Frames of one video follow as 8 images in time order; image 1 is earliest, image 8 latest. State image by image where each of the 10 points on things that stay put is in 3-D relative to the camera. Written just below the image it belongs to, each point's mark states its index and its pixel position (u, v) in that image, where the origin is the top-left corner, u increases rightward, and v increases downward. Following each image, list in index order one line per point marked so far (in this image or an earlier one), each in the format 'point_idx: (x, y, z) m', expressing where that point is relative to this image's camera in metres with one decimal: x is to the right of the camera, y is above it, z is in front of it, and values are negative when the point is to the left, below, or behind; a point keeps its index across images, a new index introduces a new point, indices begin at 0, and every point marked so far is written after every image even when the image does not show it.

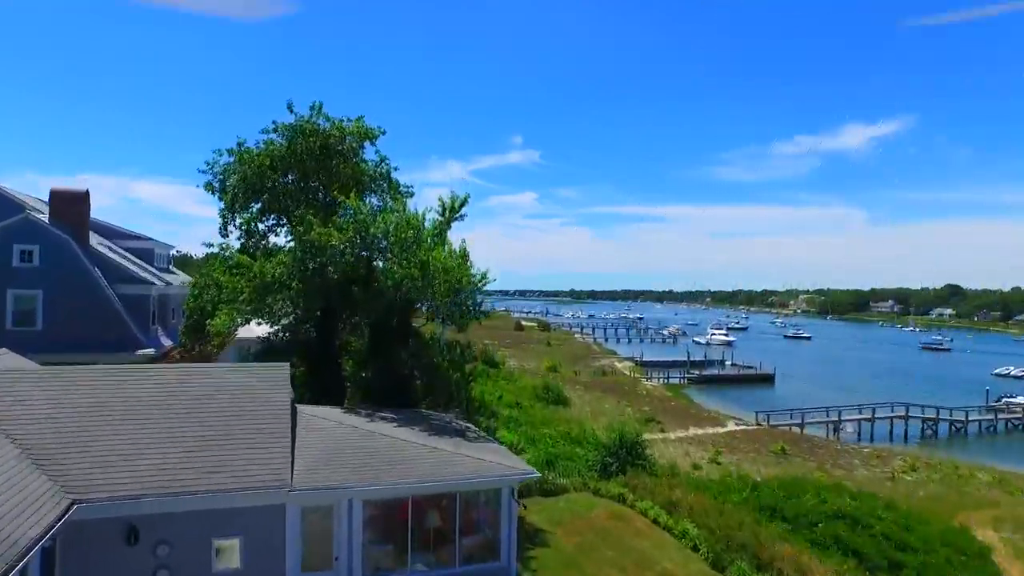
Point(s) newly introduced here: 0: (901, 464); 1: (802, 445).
0: (+8.6, -3.9, +15.6) m
1: (+7.2, -3.9, +17.8) m
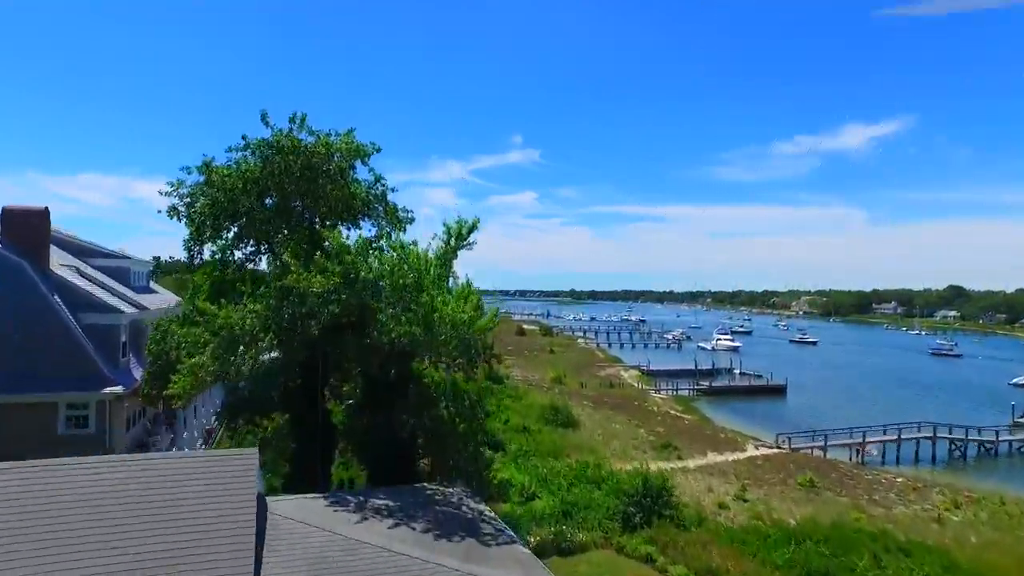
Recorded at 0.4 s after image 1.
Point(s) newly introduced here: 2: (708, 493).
0: (+8.7, -4.3, +14.4) m
1: (+7.4, -4.3, +16.6) m
2: (+3.8, -4.0, +14.0) m
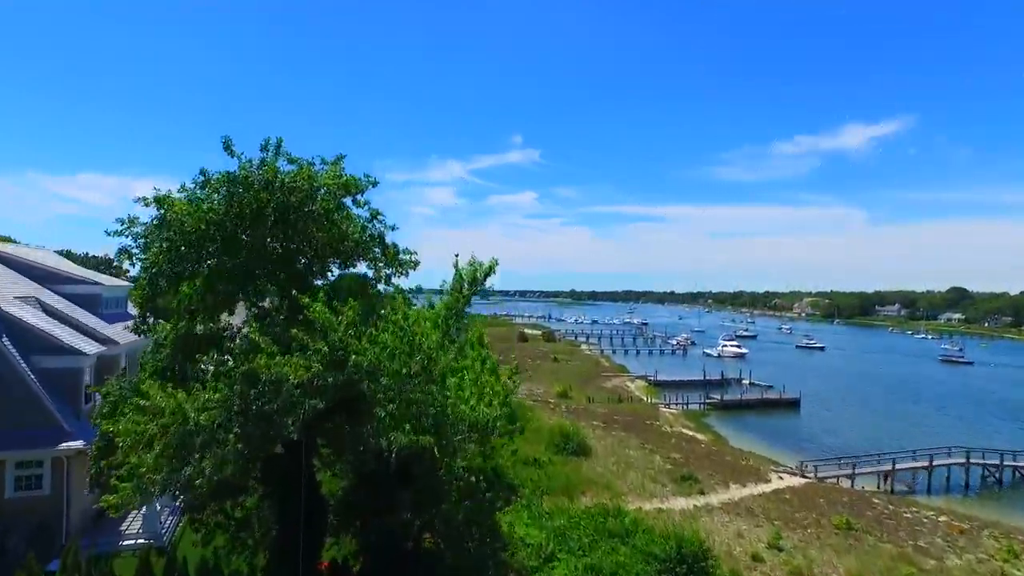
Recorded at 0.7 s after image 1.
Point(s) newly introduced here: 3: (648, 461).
0: (+8.9, -4.8, +13.2) m
1: (+7.6, -4.8, +15.3) m
2: (+4.1, -4.5, +12.7) m
3: (+3.7, -4.6, +19.1) m
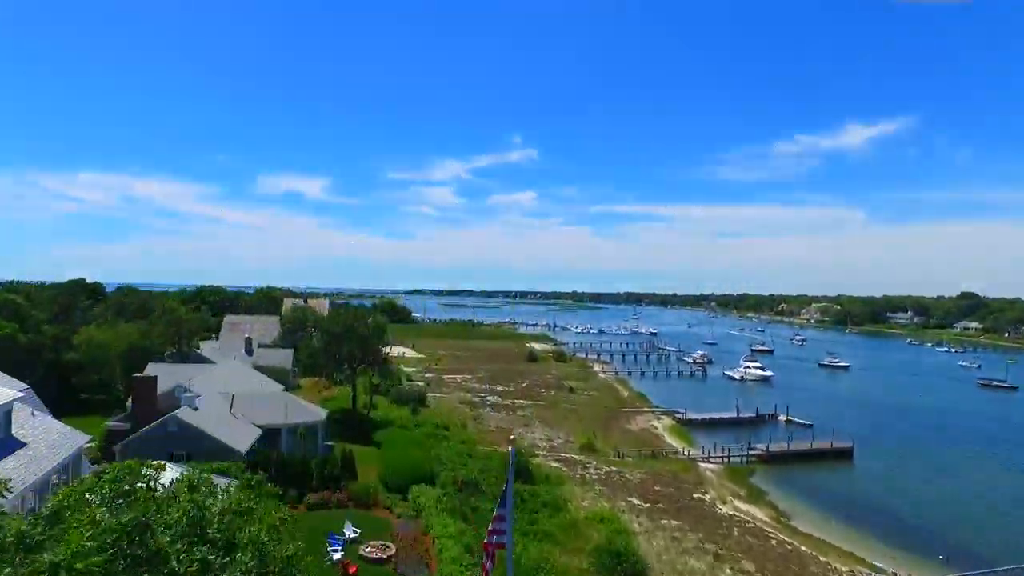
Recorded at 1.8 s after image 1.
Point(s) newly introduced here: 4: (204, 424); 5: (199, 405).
0: (+9.6, -6.3, +9.0) m
1: (+8.3, -6.3, +11.2) m
2: (+4.8, -6.0, +8.6) m
3: (+4.4, -6.2, +14.9) m
4: (-7.6, -3.4, +17.6) m
5: (-8.3, -3.1, +19.1) m
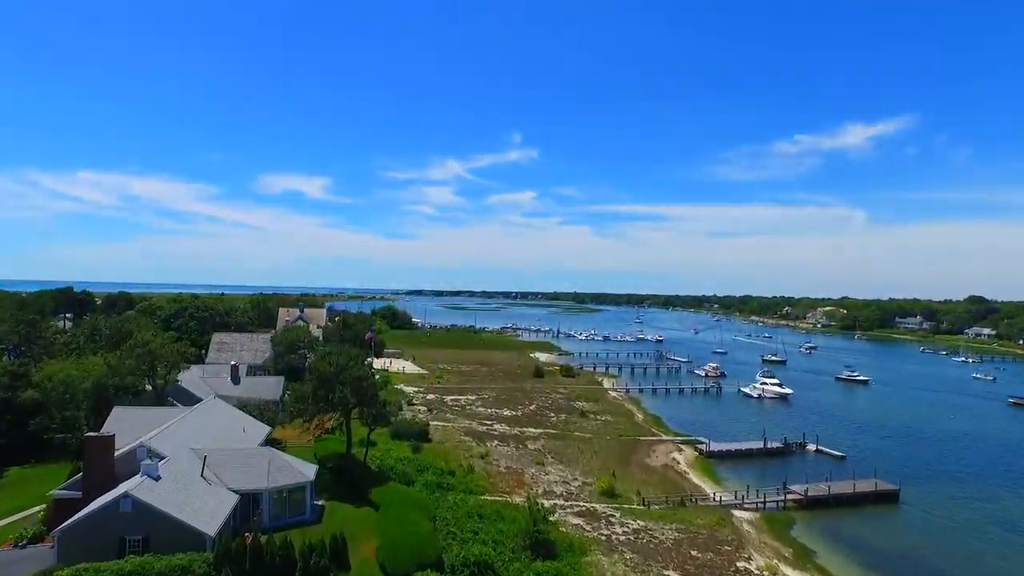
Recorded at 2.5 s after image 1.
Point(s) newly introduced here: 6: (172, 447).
0: (+10.1, -7.4, +6.1) m
1: (+8.8, -7.4, +8.3) m
2: (+5.2, -7.1, +5.7) m
3: (+4.8, -7.2, +12.1) m
4: (-7.1, -4.4, +14.7) m
5: (-7.9, -4.2, +16.2) m
6: (-8.5, -4.0, +17.8) m
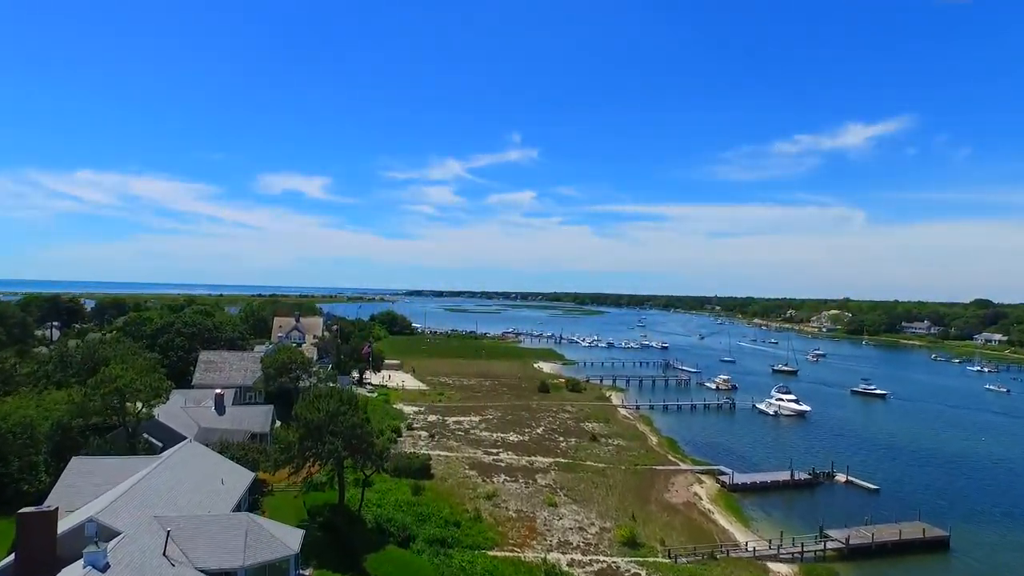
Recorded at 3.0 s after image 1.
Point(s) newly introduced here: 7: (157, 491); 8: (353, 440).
0: (+10.5, -8.3, +3.6) m
1: (+9.1, -8.3, +5.7) m
2: (+5.6, -8.0, +3.1) m
3: (+5.2, -8.2, +9.5) m
4: (-6.7, -5.3, +12.1) m
5: (-7.5, -5.1, +13.6) m
6: (-8.1, -4.9, +15.2) m
7: (-8.7, -4.9, +17.4) m
8: (-4.3, -4.1, +19.5) m
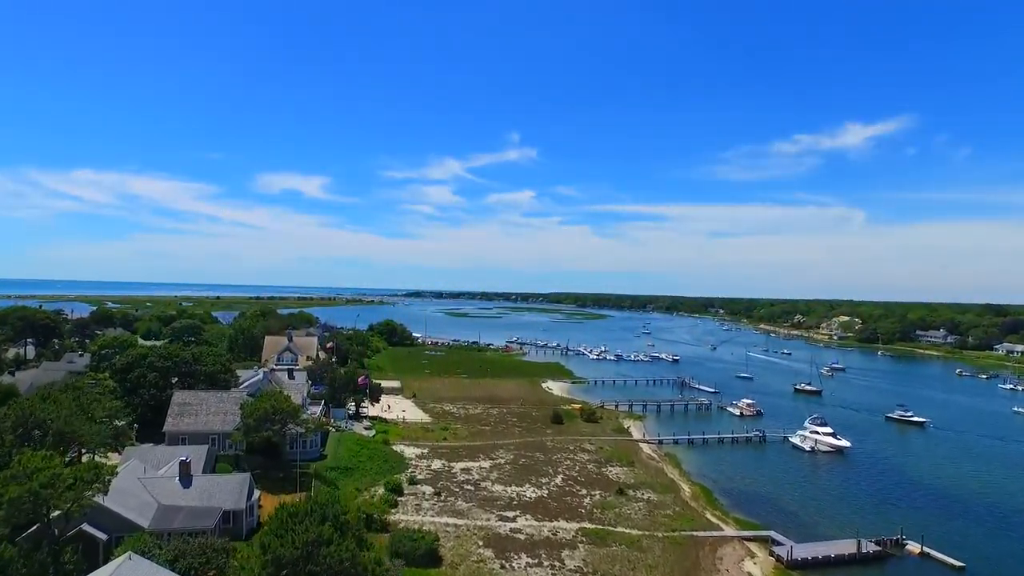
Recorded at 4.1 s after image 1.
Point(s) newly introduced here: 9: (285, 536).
0: (+11.3, -10.0, -1.3) m
1: (+10.0, -10.0, +0.9) m
2: (+6.4, -9.7, -1.7) m
3: (+6.0, -9.8, +4.6) m
4: (-5.9, -7.0, +7.2) m
5: (-6.7, -6.7, +8.7) m
6: (-7.3, -6.5, +10.3) m
7: (-7.8, -6.6, +12.5) m
8: (-3.5, -5.8, +14.7) m
9: (-4.7, -4.8, +14.6) m
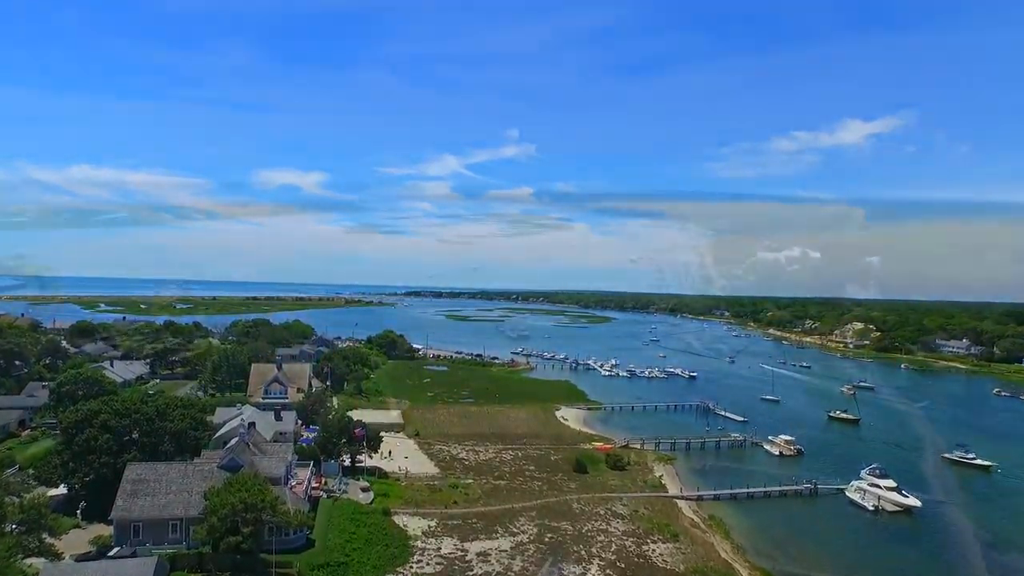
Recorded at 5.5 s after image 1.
0: (+12.5, -12.3, -7.8) m
1: (+11.2, -12.3, -5.6) m
2: (+7.6, -12.0, -8.2) m
3: (+7.2, -12.1, -1.9) m
4: (-4.7, -9.2, +0.7) m
5: (-5.5, -9.0, +2.2) m
6: (-6.1, -8.8, +3.8) m
7: (-6.6, -8.8, +6.0) m
8: (-2.3, -8.0, +8.1) m
9: (-3.5, -7.0, +8.1) m
